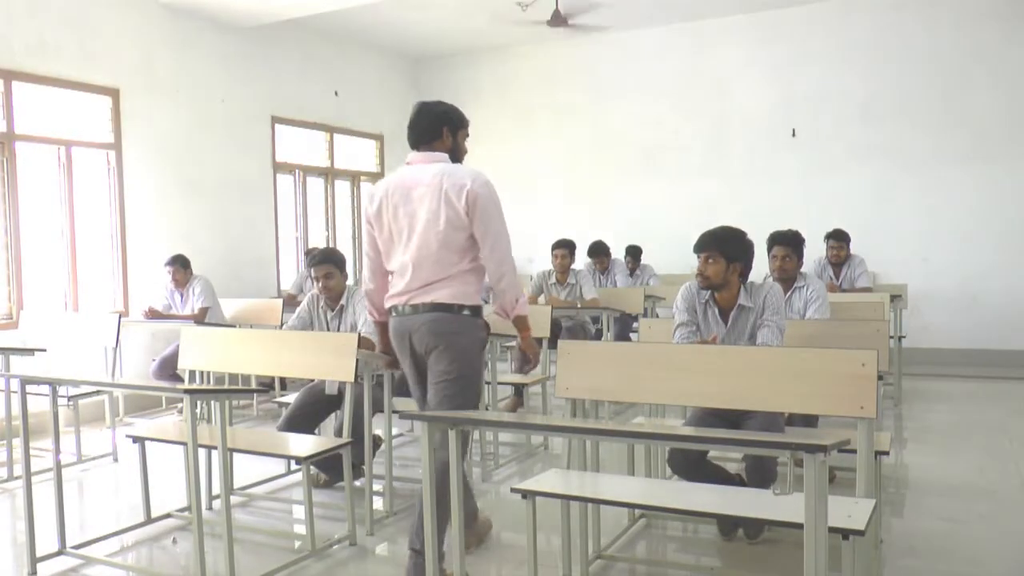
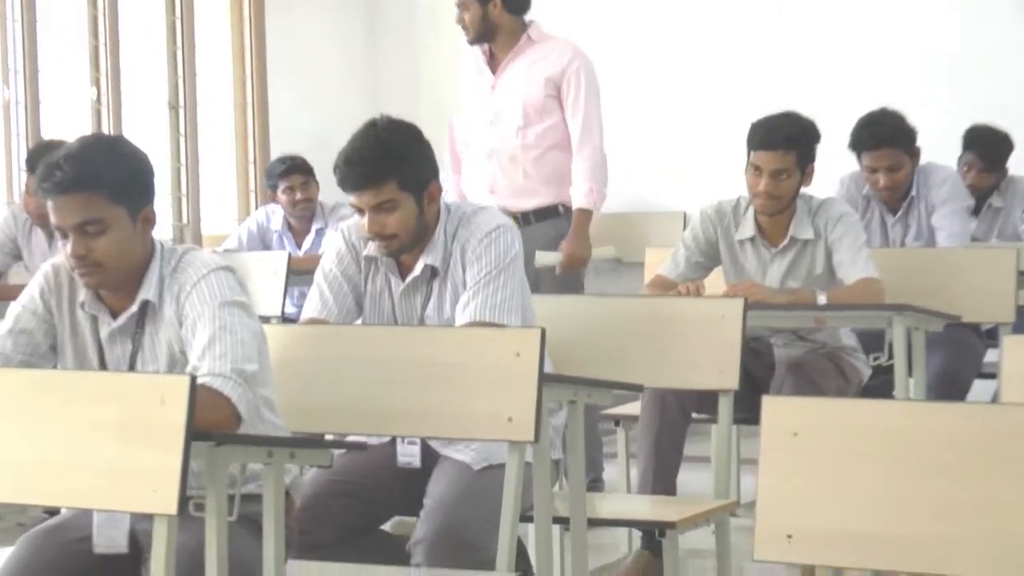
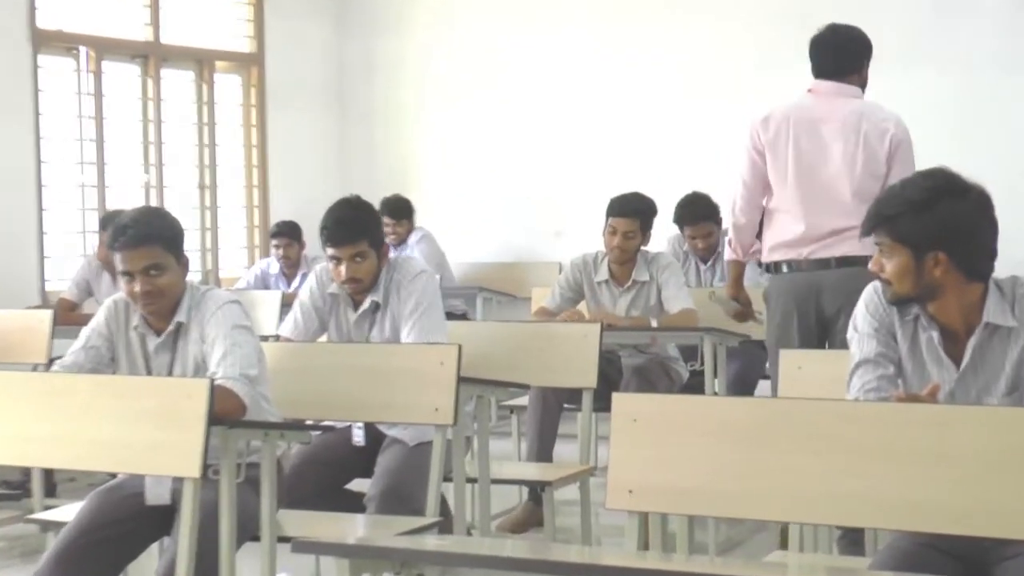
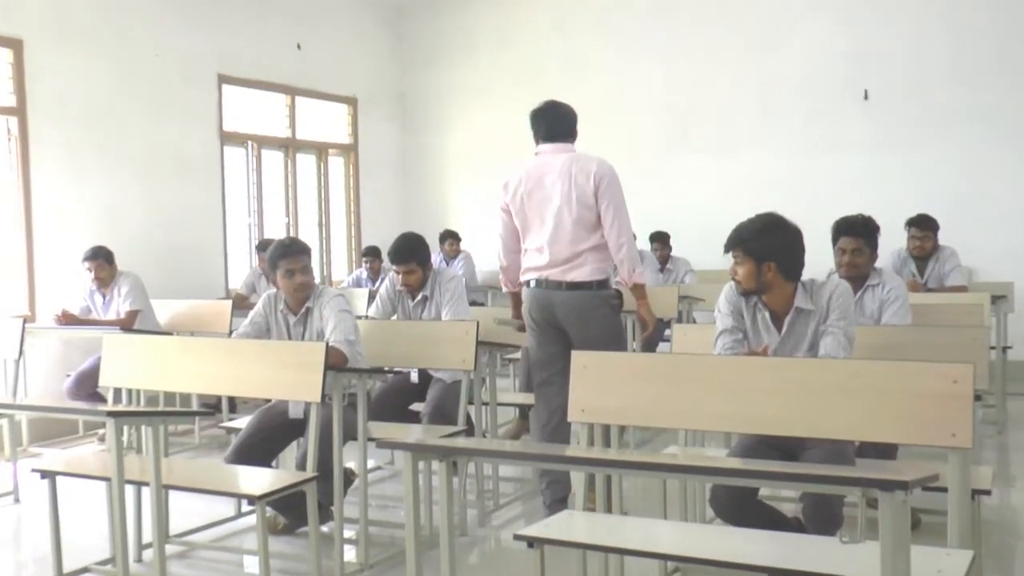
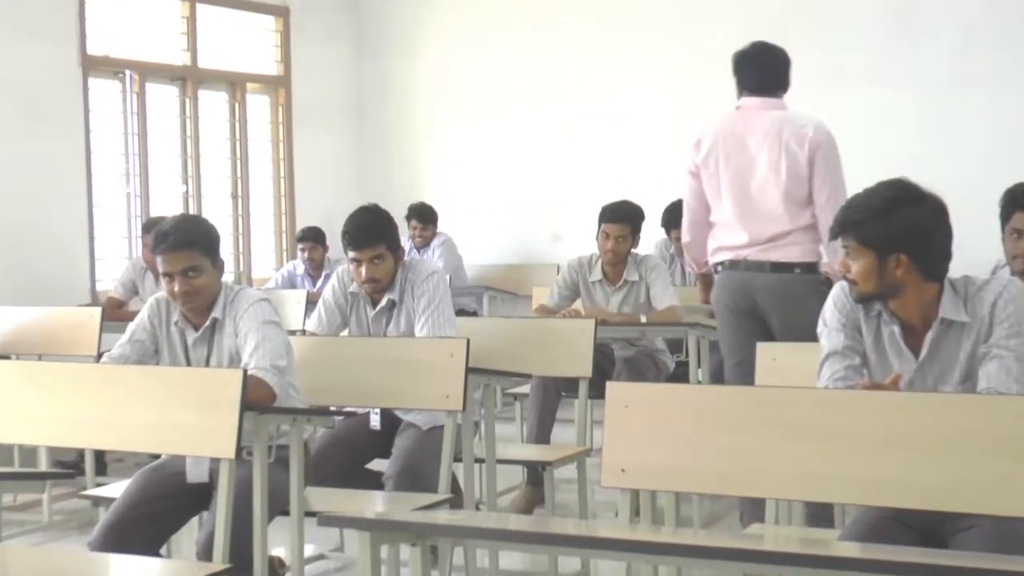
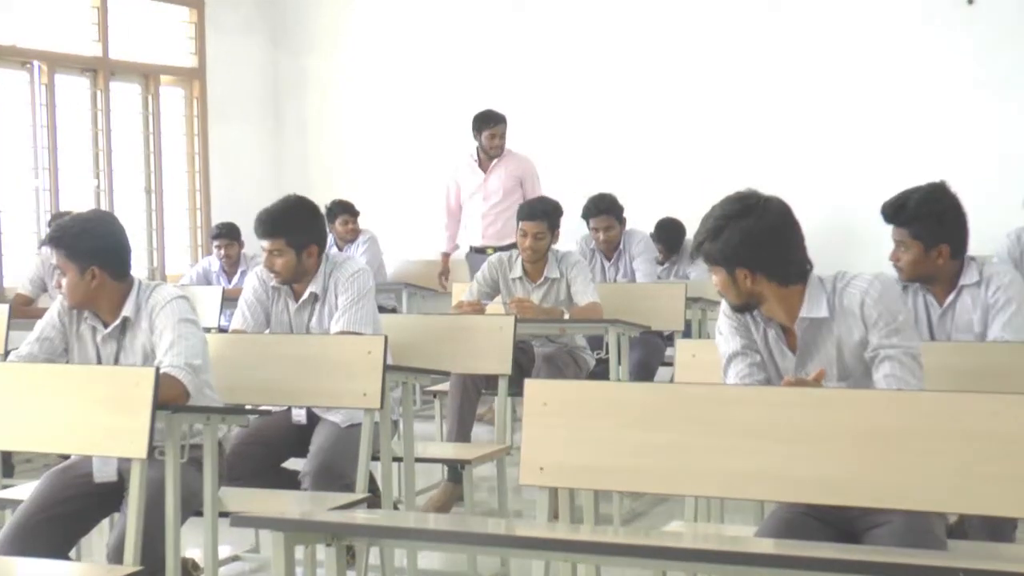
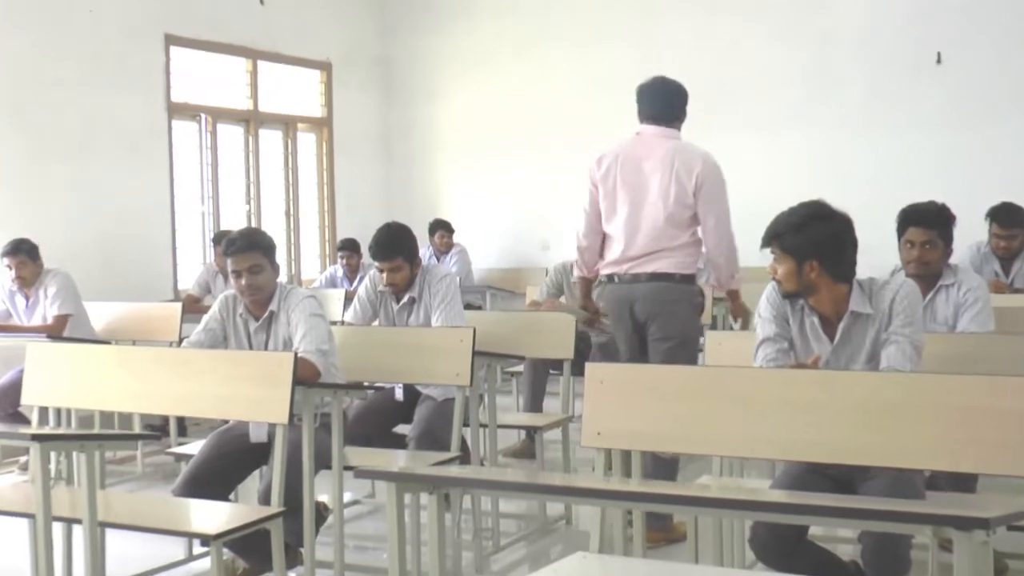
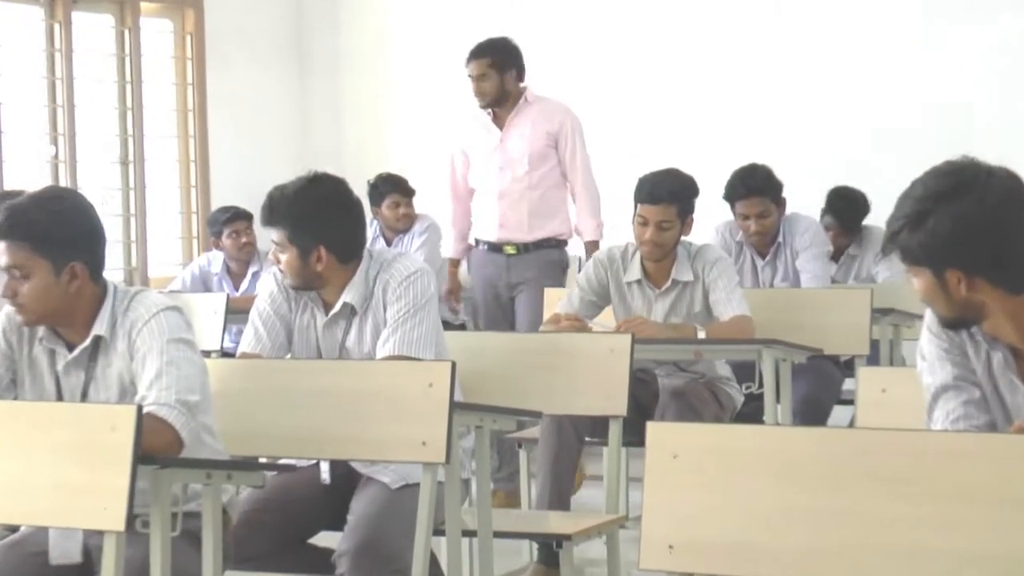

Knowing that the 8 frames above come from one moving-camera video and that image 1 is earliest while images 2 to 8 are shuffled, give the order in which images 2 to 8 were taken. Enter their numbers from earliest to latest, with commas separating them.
4, 7, 5, 3, 6, 8, 2
